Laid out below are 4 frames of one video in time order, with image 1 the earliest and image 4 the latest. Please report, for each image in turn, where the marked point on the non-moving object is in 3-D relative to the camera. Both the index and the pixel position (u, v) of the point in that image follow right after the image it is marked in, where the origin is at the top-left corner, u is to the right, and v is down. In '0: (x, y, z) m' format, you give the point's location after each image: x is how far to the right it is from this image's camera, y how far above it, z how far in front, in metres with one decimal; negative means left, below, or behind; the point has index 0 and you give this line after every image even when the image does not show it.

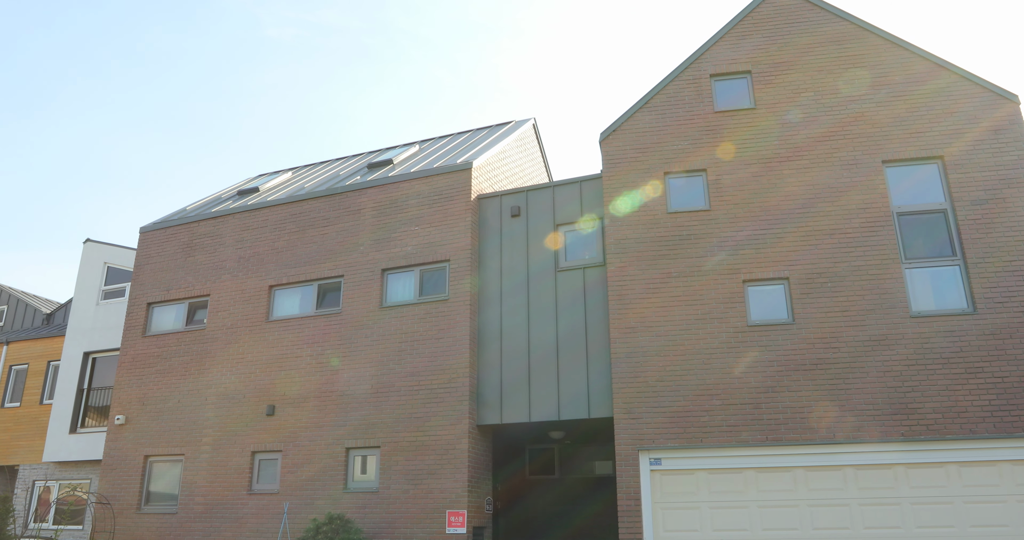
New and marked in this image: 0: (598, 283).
0: (+1.4, -0.2, +11.2) m
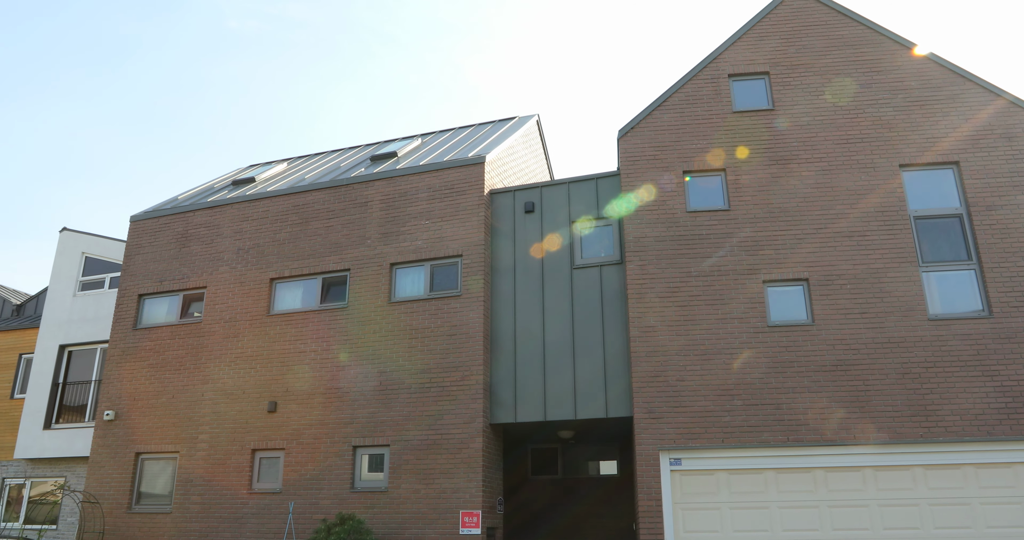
0: (+1.6, -0.2, +11.1) m
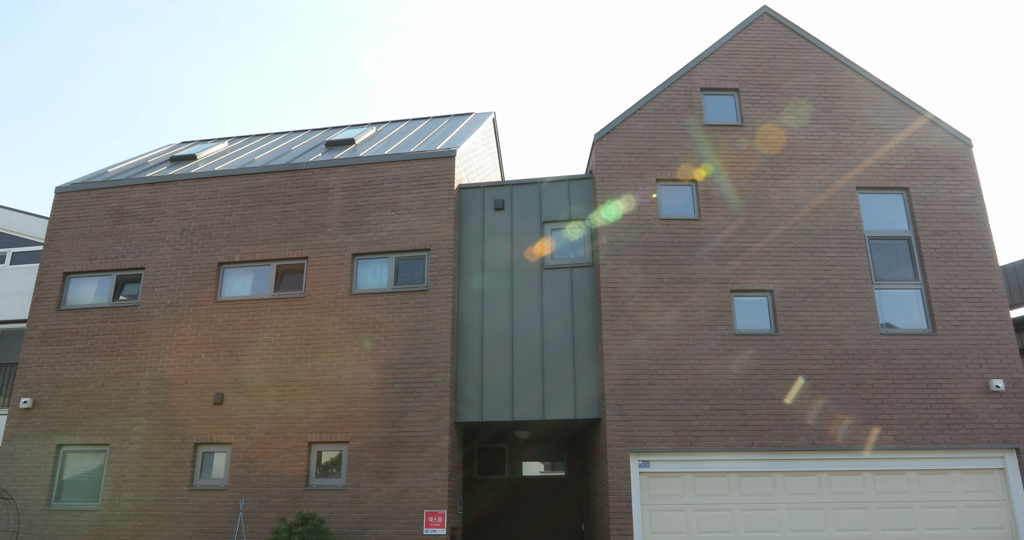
0: (+1.1, -0.2, +11.2) m
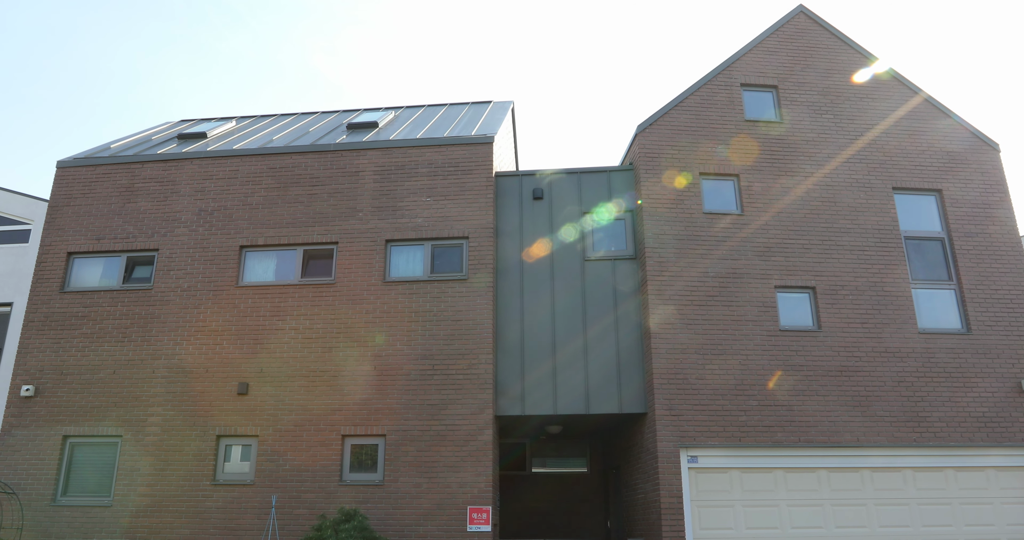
0: (+1.7, -0.1, +11.0) m
